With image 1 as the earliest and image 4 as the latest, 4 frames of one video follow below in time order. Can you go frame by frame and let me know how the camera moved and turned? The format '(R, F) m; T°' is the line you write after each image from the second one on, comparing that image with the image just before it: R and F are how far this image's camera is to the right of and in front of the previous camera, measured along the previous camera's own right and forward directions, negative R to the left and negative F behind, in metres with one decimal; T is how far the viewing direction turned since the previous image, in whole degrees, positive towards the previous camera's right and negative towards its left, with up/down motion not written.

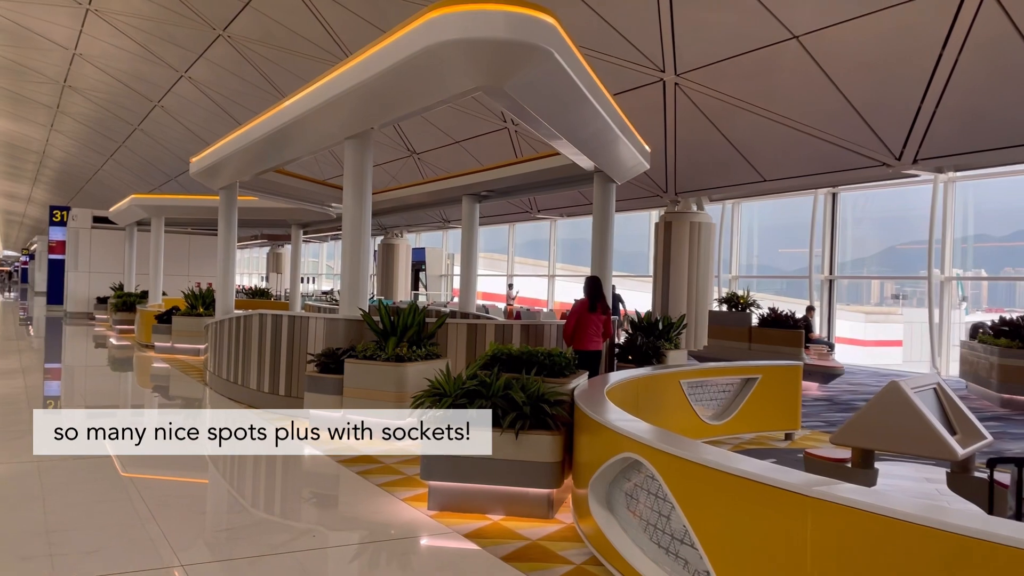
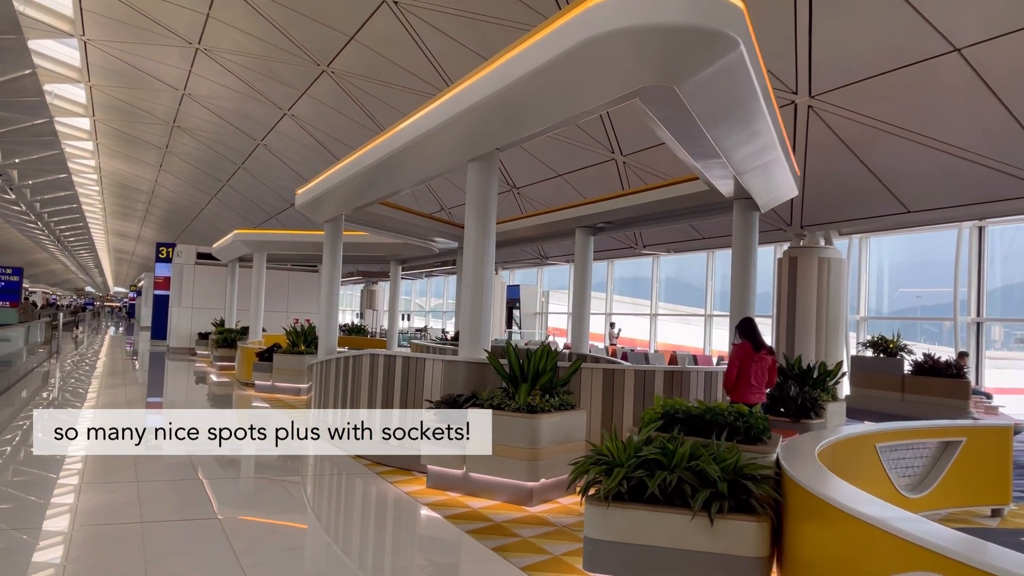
(-0.4, +0.8) m; -6°
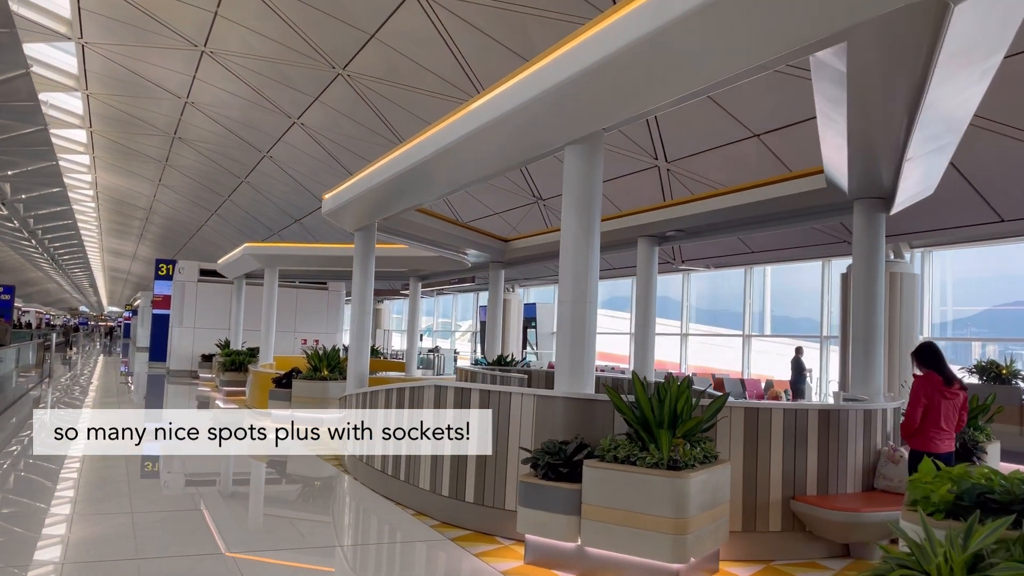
(-0.6, +1.2) m; 0°
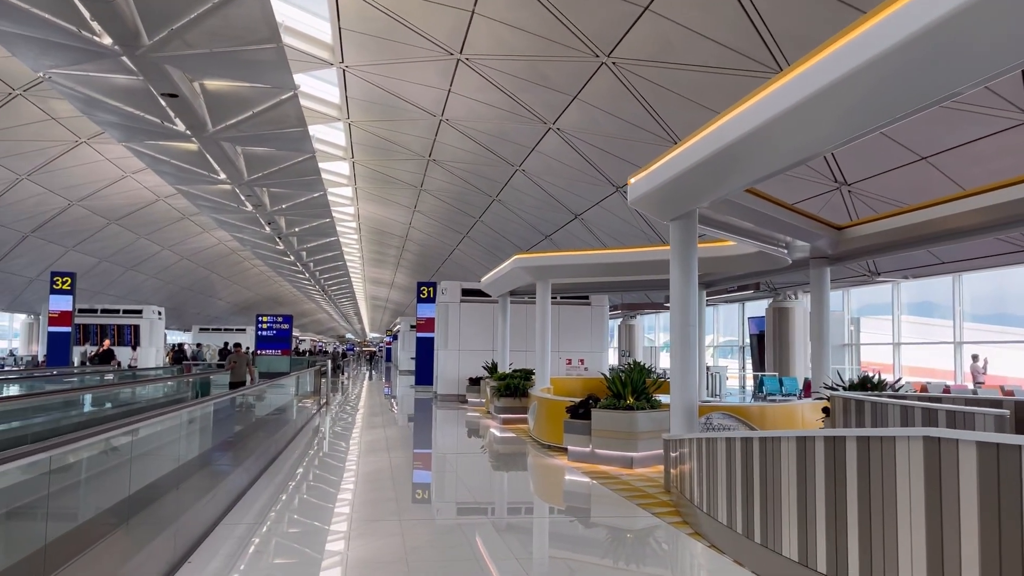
(-1.1, +1.8) m; -16°
